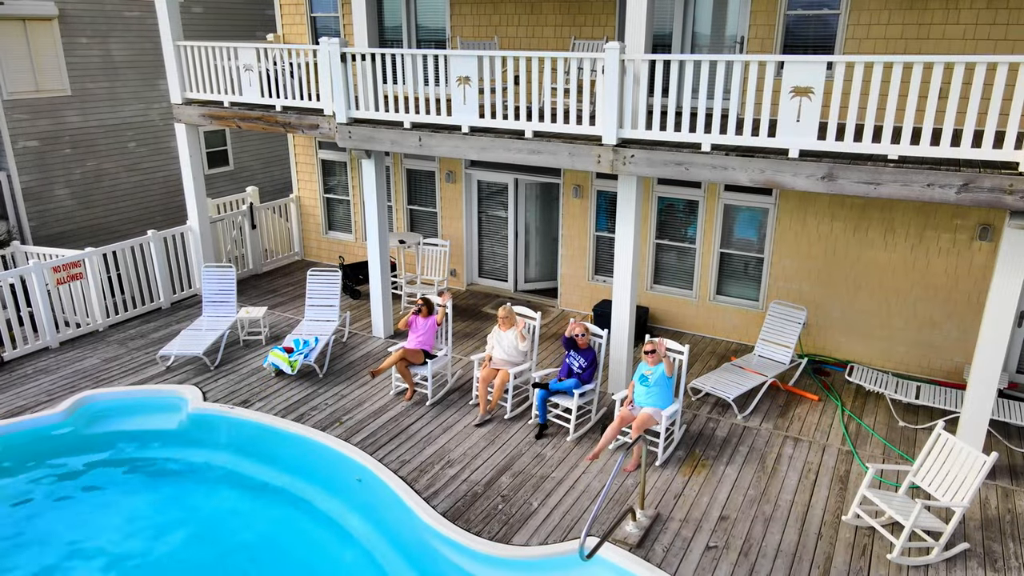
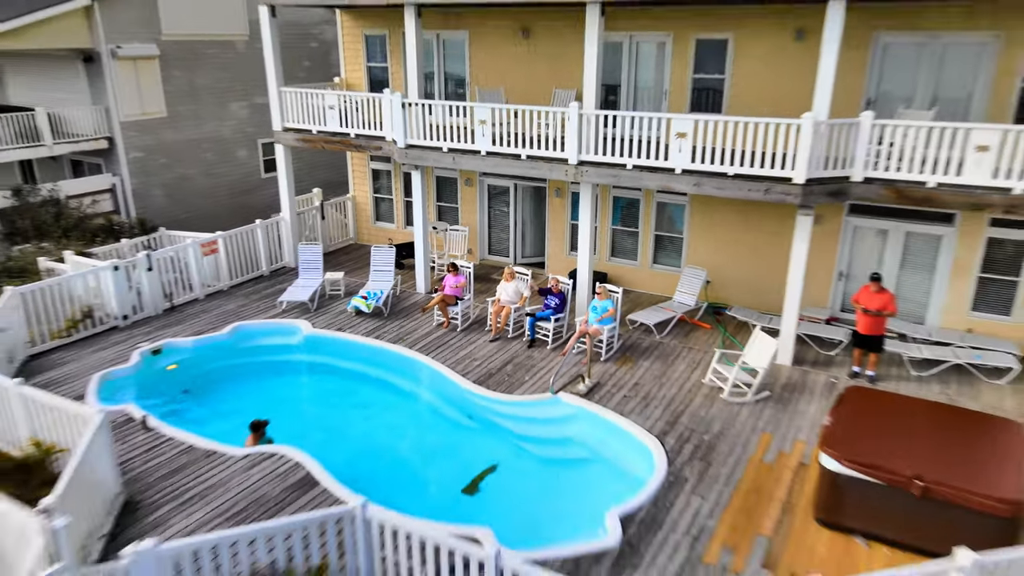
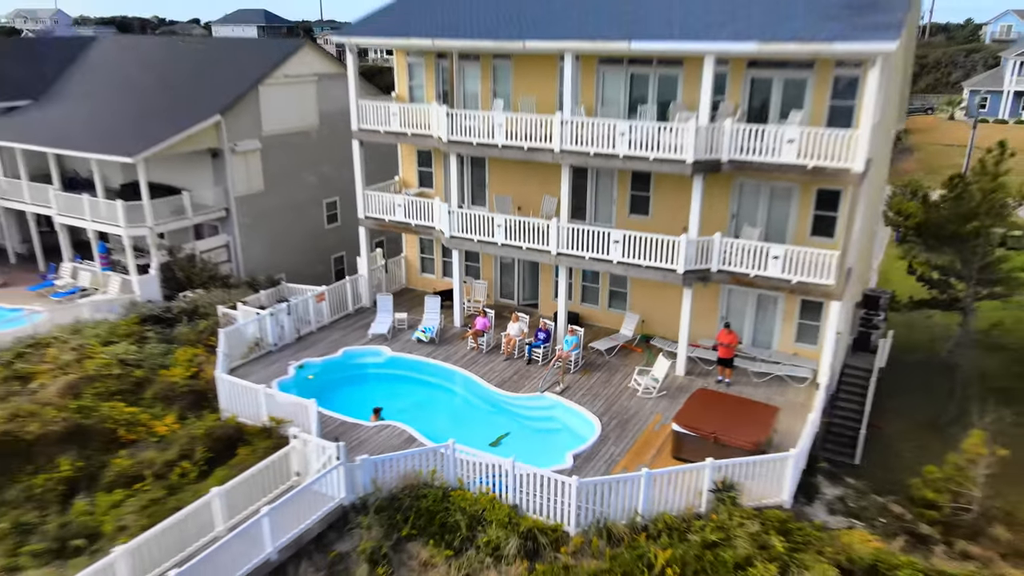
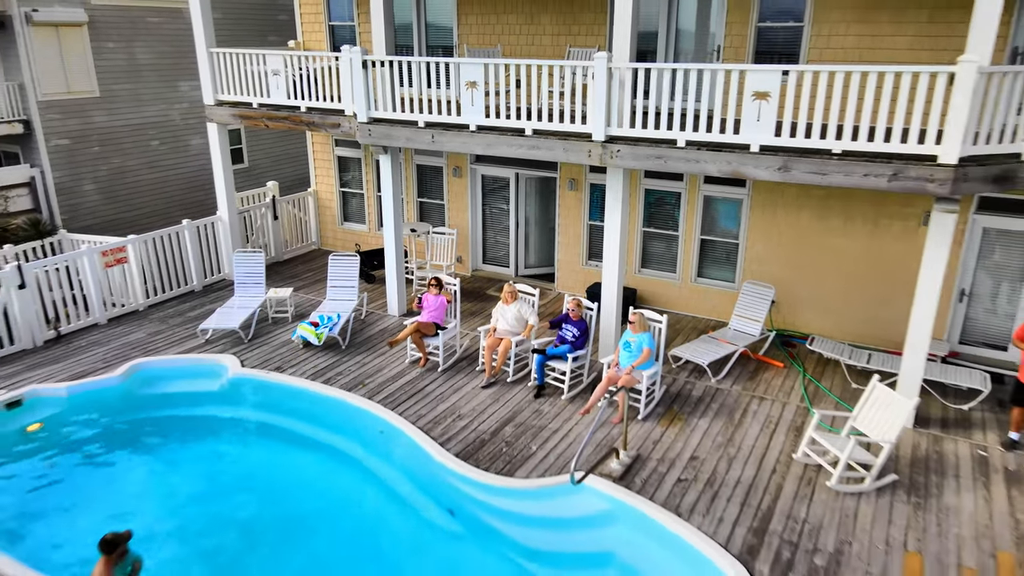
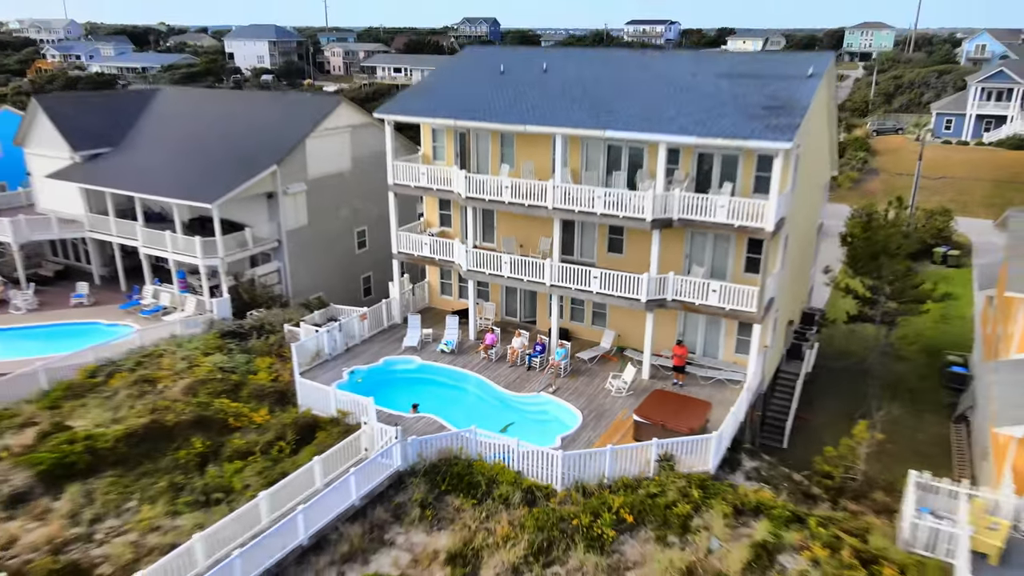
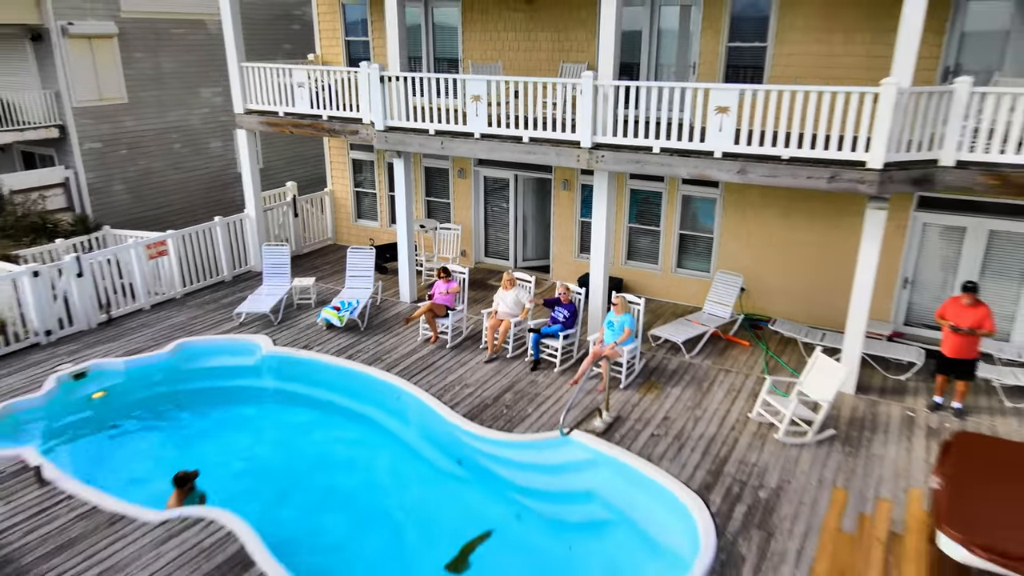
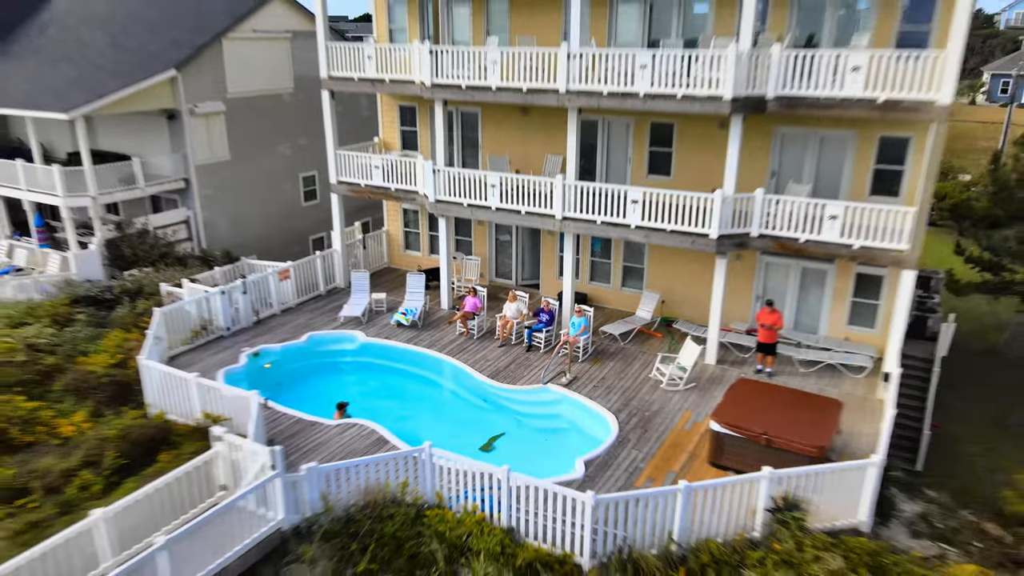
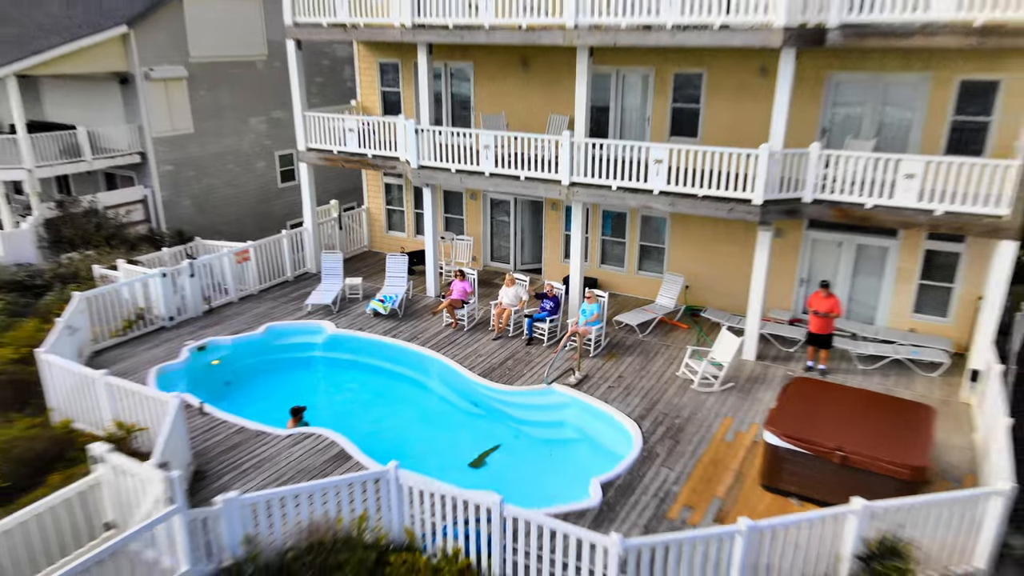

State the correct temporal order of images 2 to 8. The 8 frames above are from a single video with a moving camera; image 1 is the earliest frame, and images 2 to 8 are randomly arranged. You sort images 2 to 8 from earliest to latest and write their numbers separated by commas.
4, 6, 2, 8, 7, 3, 5
